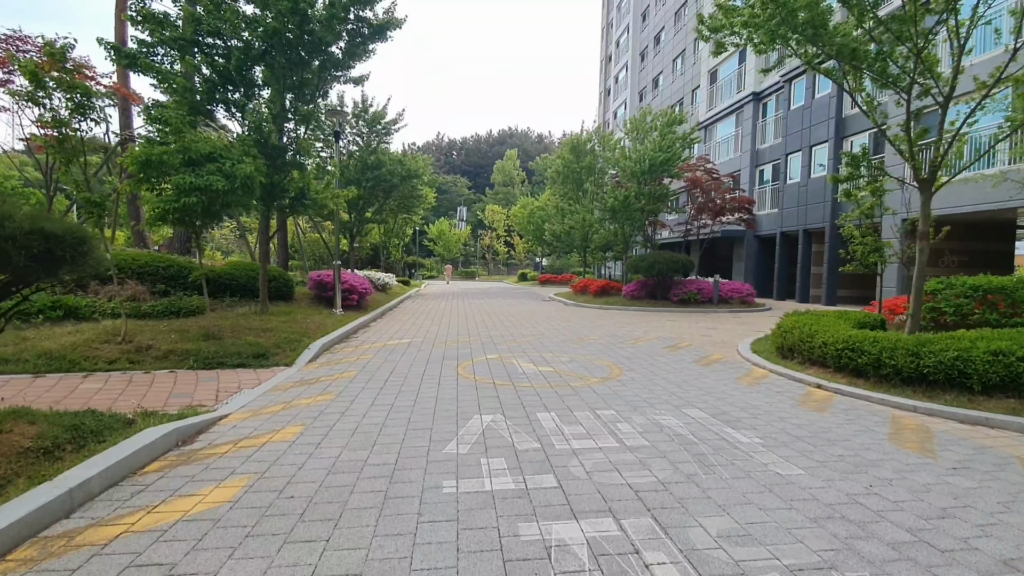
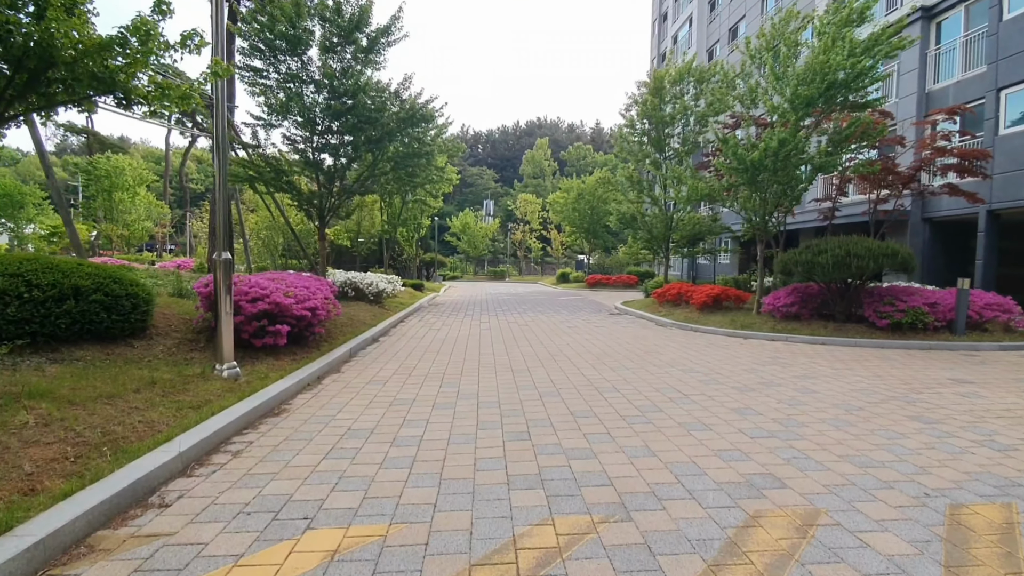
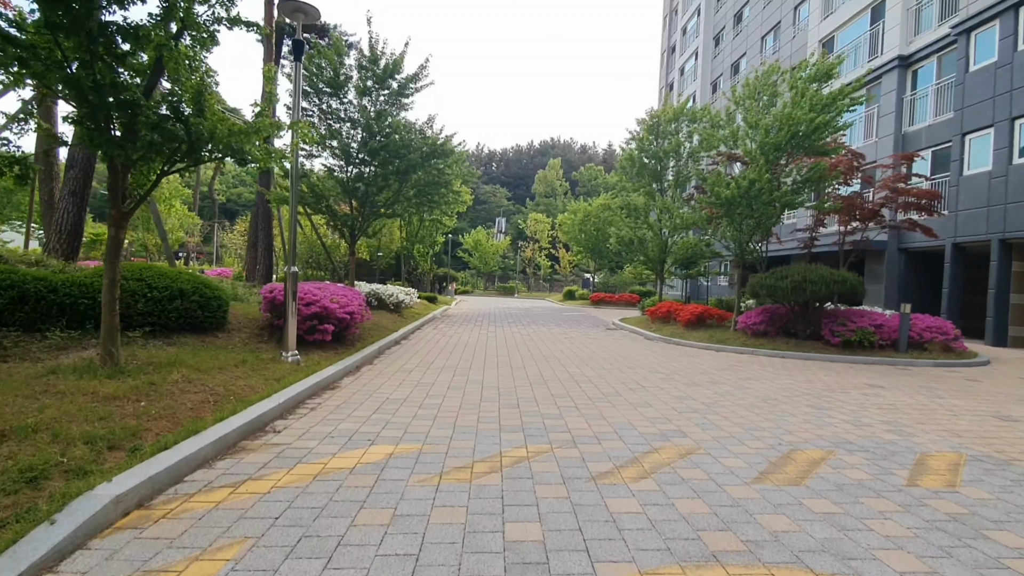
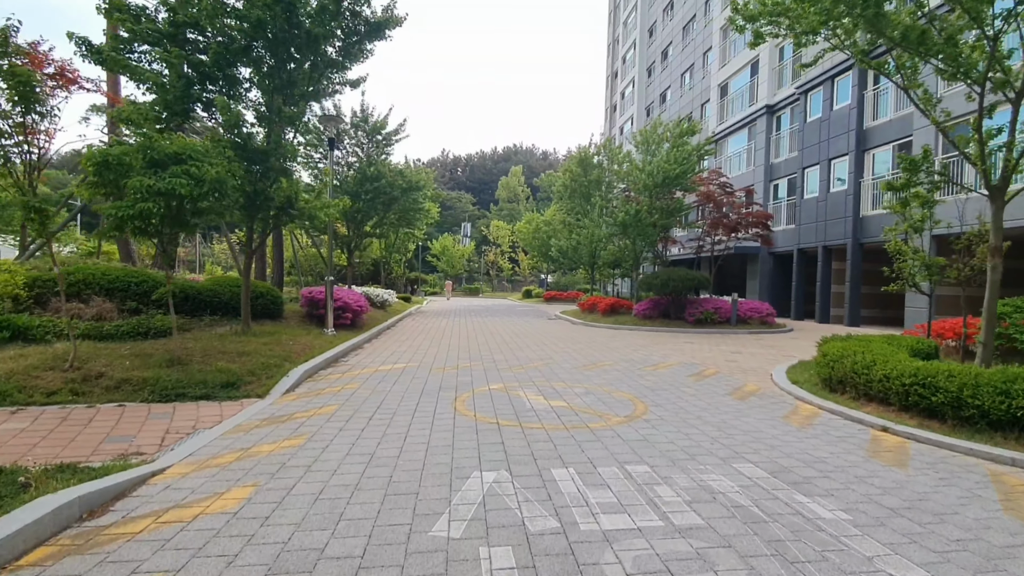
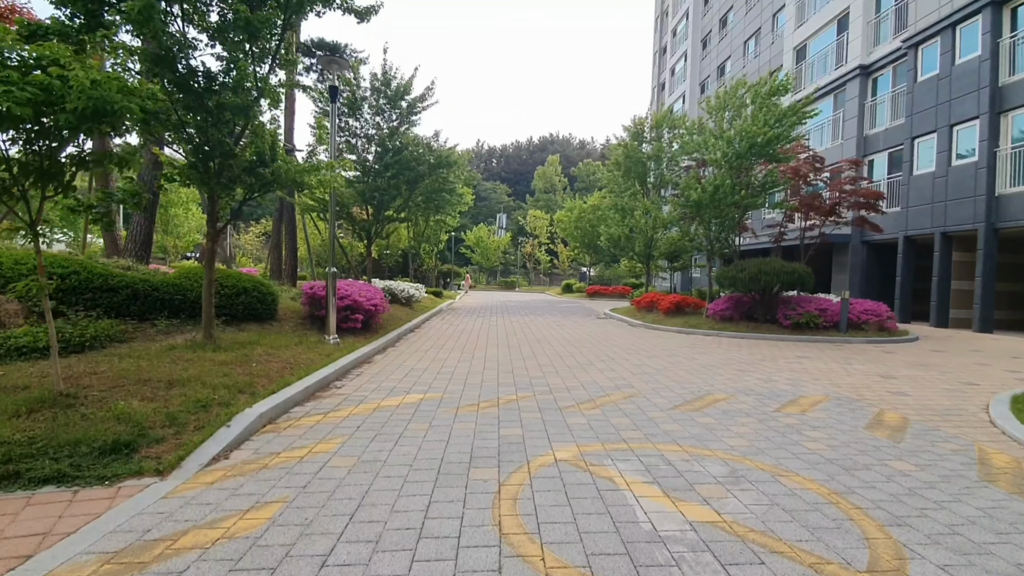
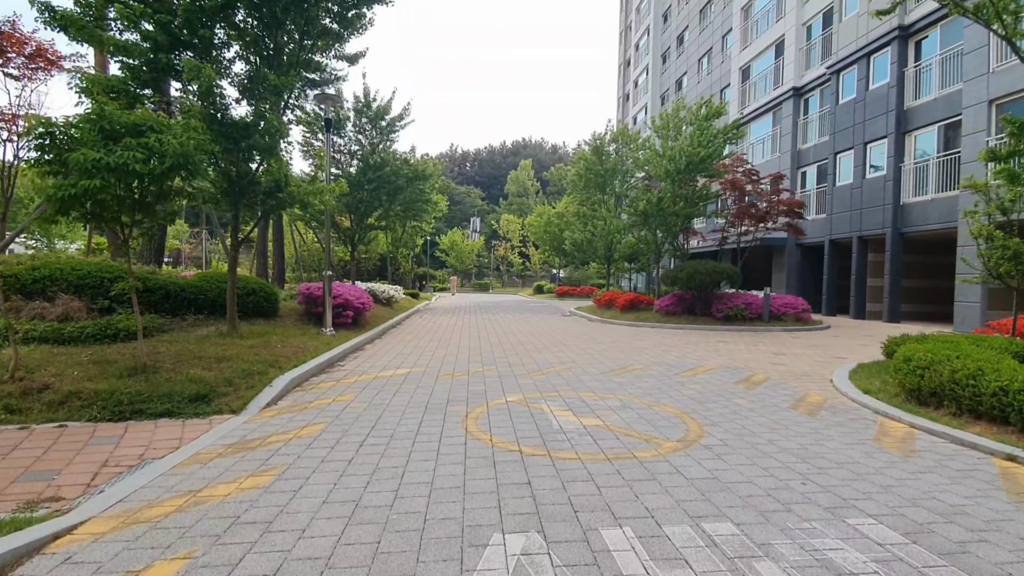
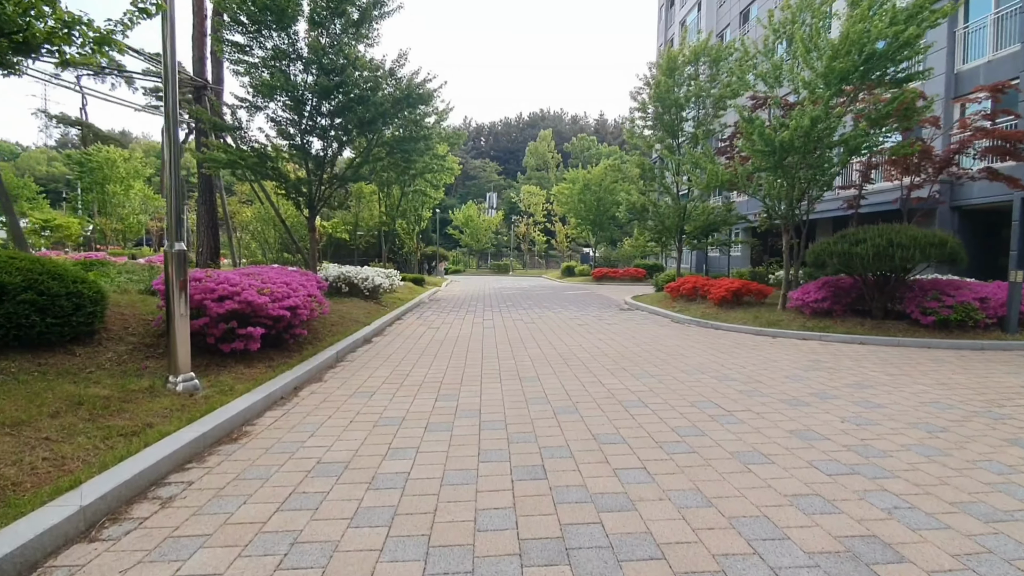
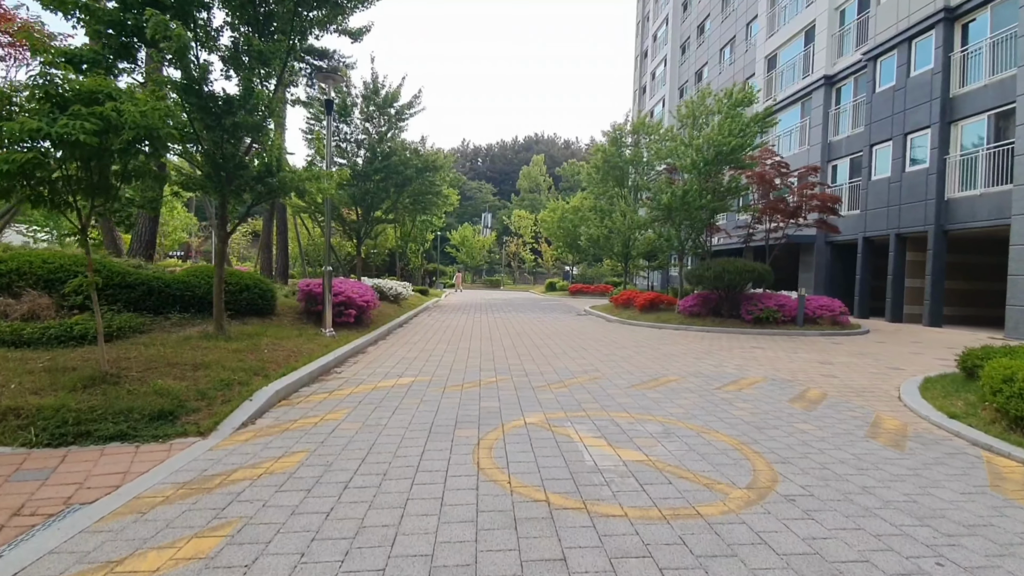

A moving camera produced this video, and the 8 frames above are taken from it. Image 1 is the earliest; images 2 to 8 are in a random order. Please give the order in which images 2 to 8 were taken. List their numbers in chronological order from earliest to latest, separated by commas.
4, 6, 8, 5, 3, 2, 7
